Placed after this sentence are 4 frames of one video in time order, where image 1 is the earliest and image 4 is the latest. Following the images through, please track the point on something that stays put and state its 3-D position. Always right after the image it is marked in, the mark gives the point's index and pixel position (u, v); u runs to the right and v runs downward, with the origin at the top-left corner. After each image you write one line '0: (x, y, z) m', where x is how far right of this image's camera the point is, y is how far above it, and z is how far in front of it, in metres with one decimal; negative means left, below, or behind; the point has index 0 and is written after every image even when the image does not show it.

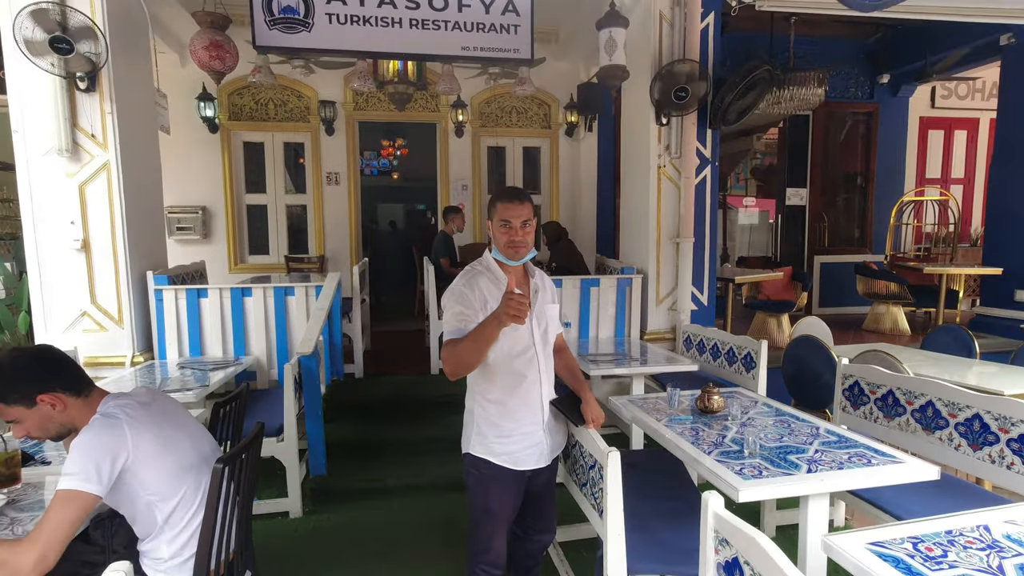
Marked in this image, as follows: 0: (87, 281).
0: (-3.9, +0.1, +5.1) m
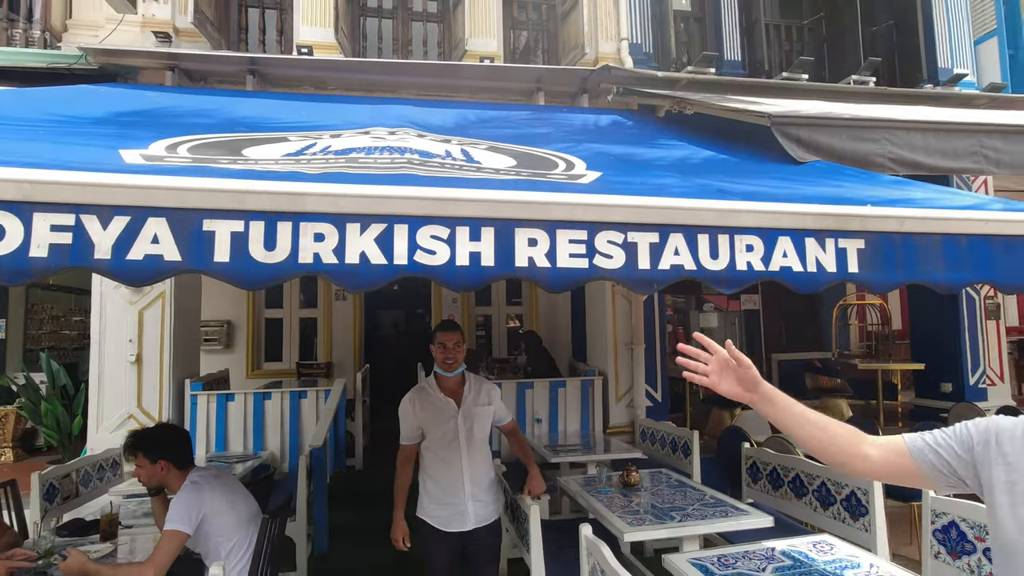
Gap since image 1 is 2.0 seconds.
0: (-4.1, -1.1, +6.1) m
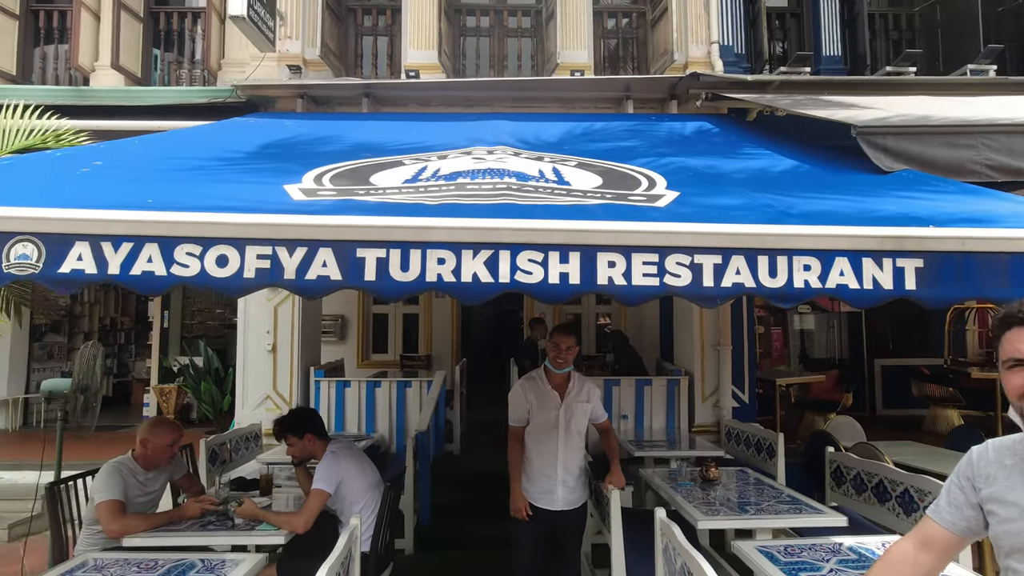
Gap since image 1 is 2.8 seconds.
0: (-3.1, -1.1, +7.1) m
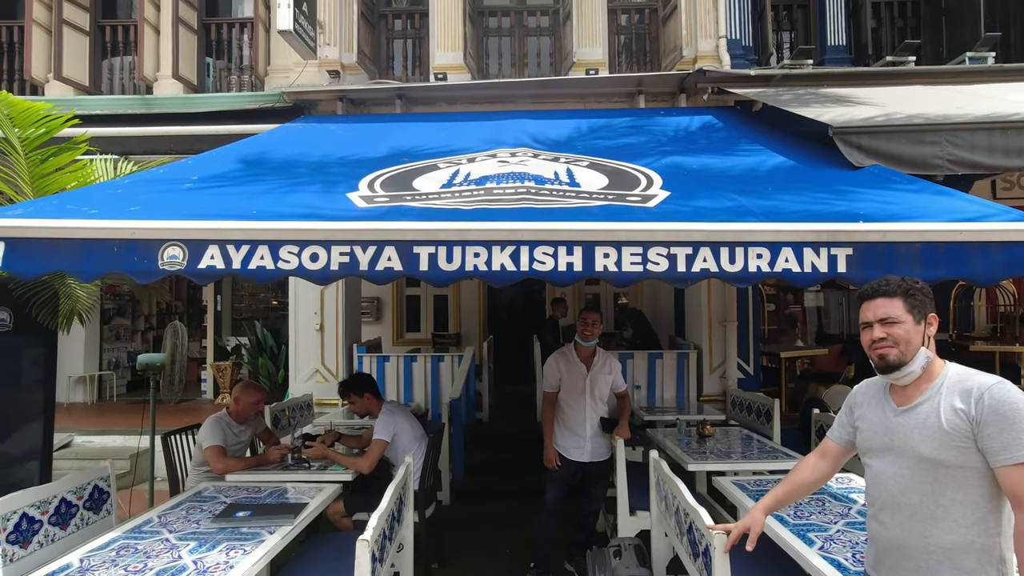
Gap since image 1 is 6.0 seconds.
0: (-2.7, -0.9, +7.9) m
